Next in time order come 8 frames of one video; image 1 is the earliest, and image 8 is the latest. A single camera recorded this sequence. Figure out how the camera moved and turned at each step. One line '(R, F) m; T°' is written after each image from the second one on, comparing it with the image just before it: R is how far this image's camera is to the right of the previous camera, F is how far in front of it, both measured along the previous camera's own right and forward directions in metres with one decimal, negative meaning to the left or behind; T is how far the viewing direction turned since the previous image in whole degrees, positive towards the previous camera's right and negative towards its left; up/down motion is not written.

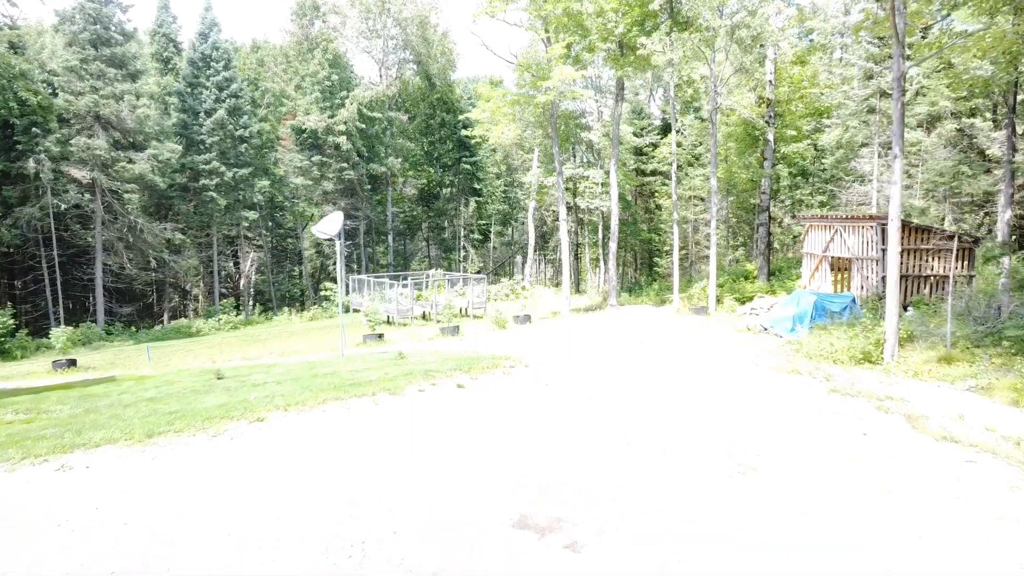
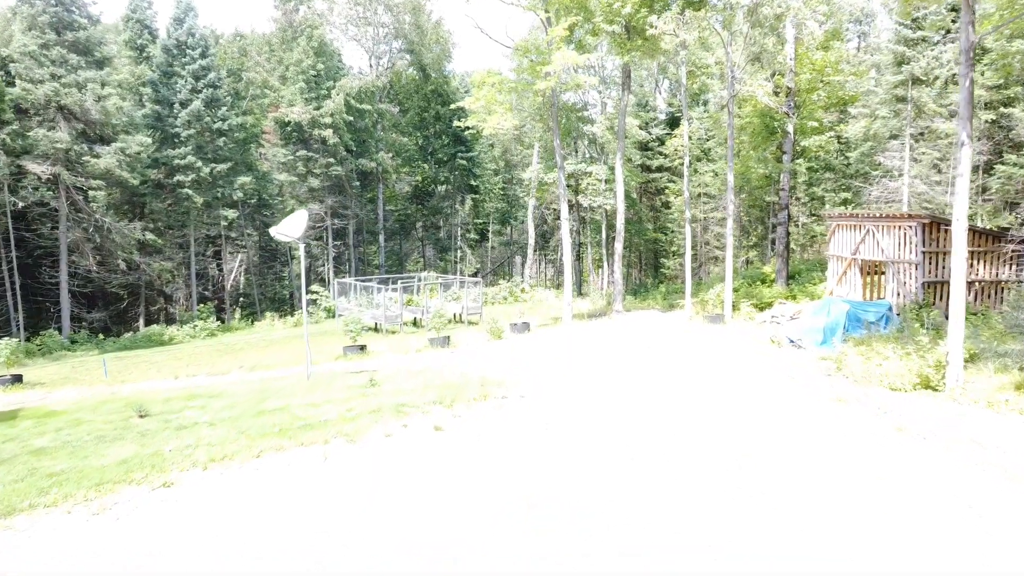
(+0.1, +1.6) m; 0°
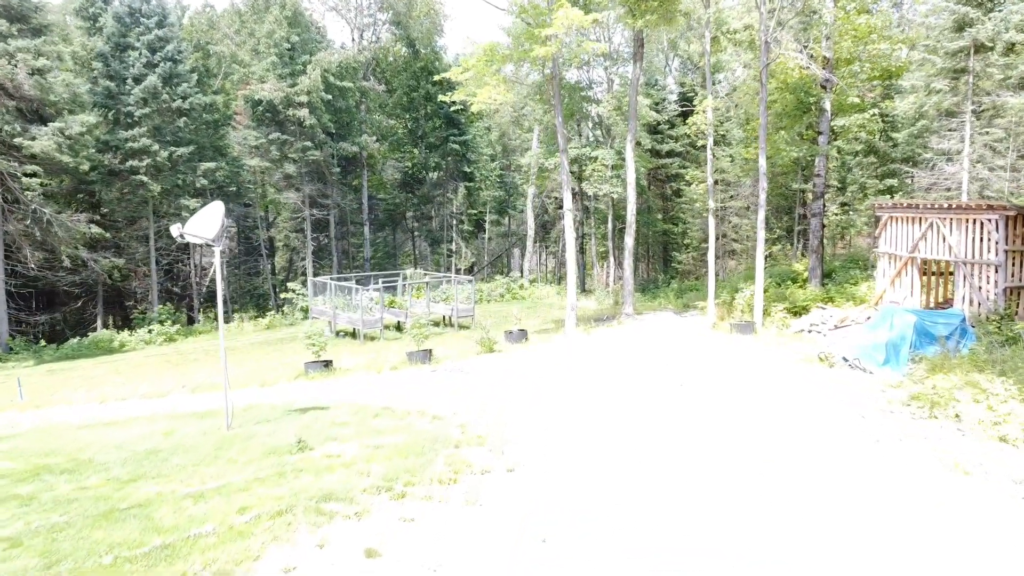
(+0.2, +2.4) m; 0°
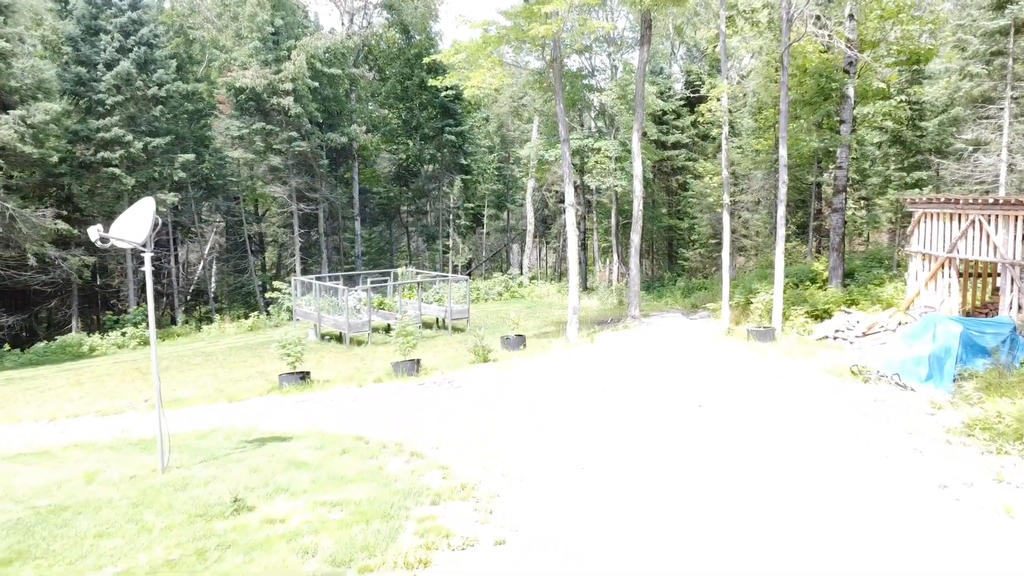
(+0.1, +1.2) m; 0°
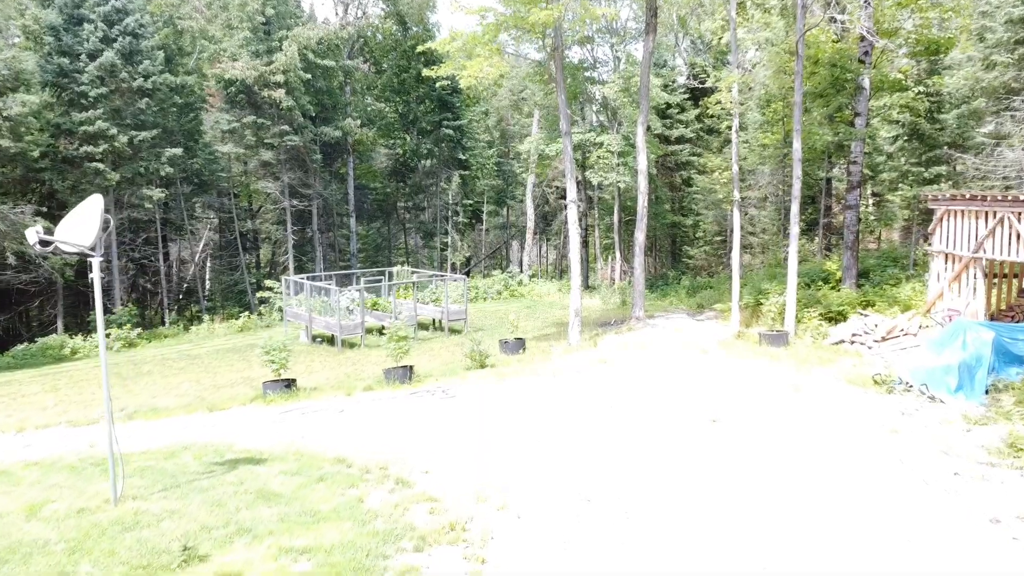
(0.0, +0.7) m; 0°
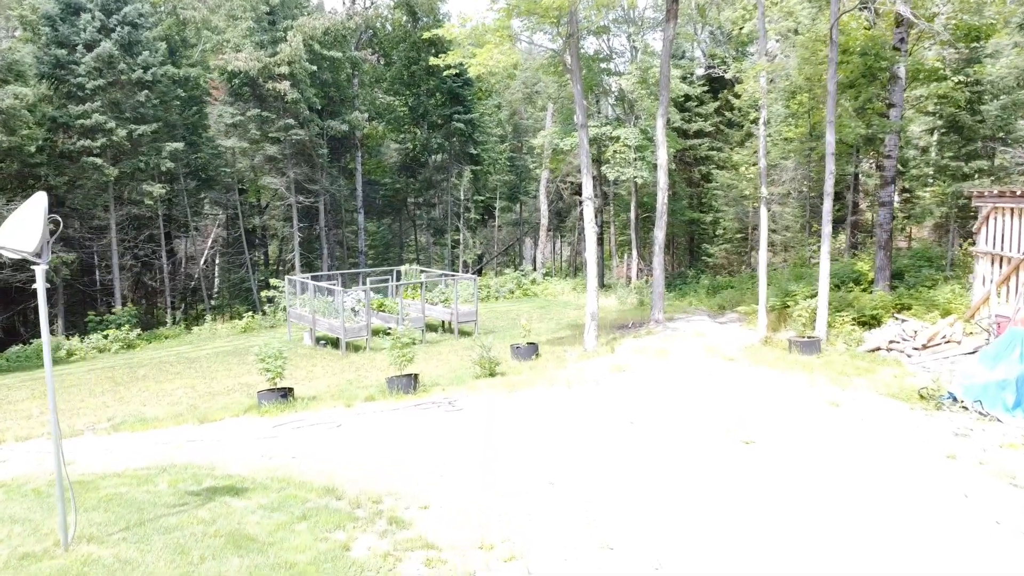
(0.0, +0.8) m; -1°
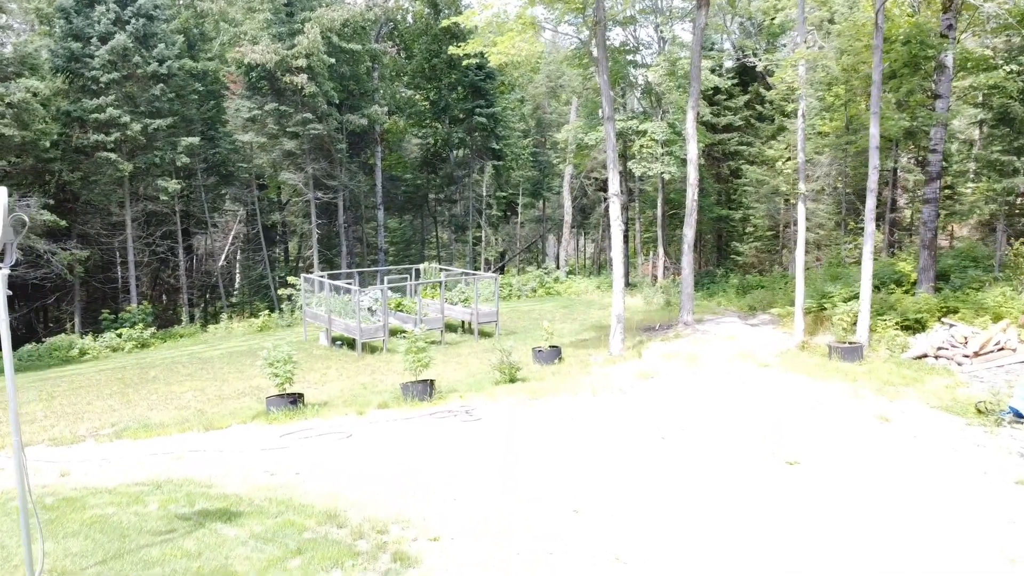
(0.0, +0.6) m; -2°
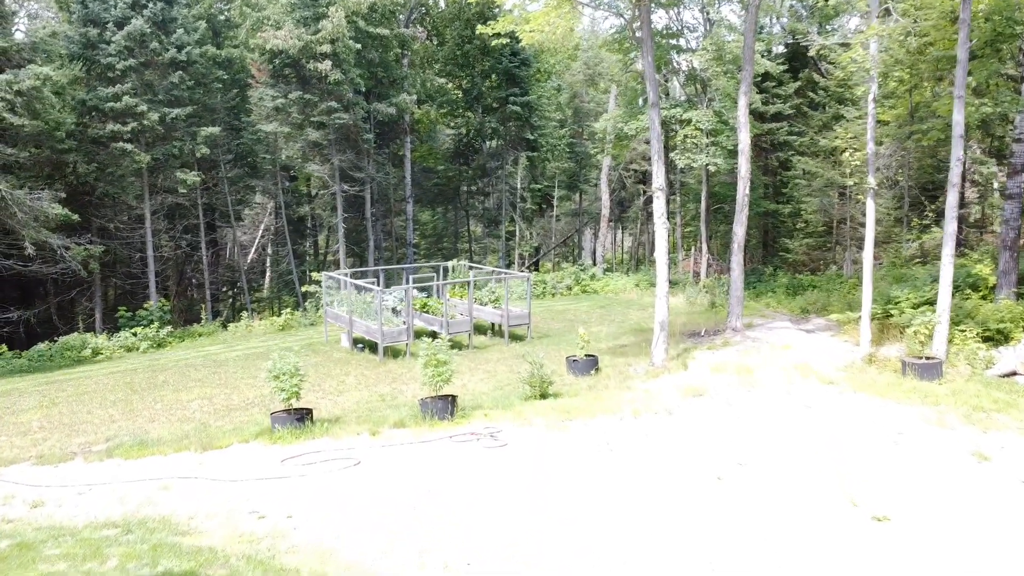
(0.0, +1.1) m; -3°
